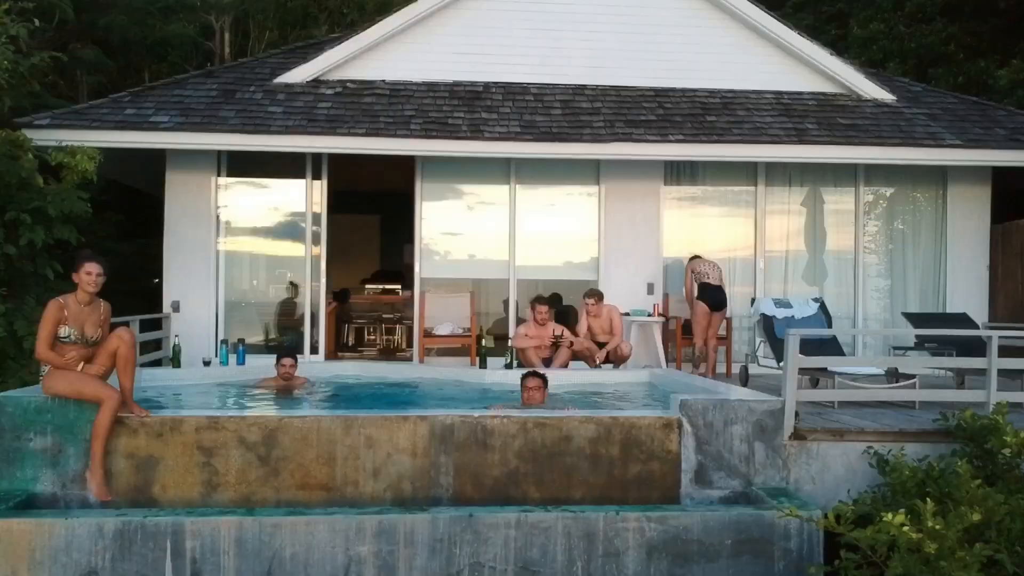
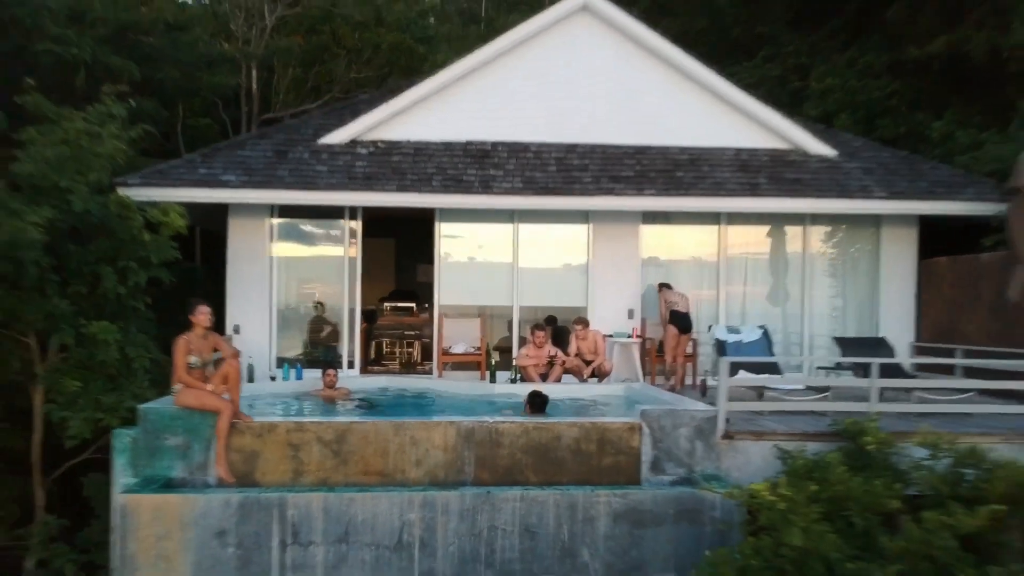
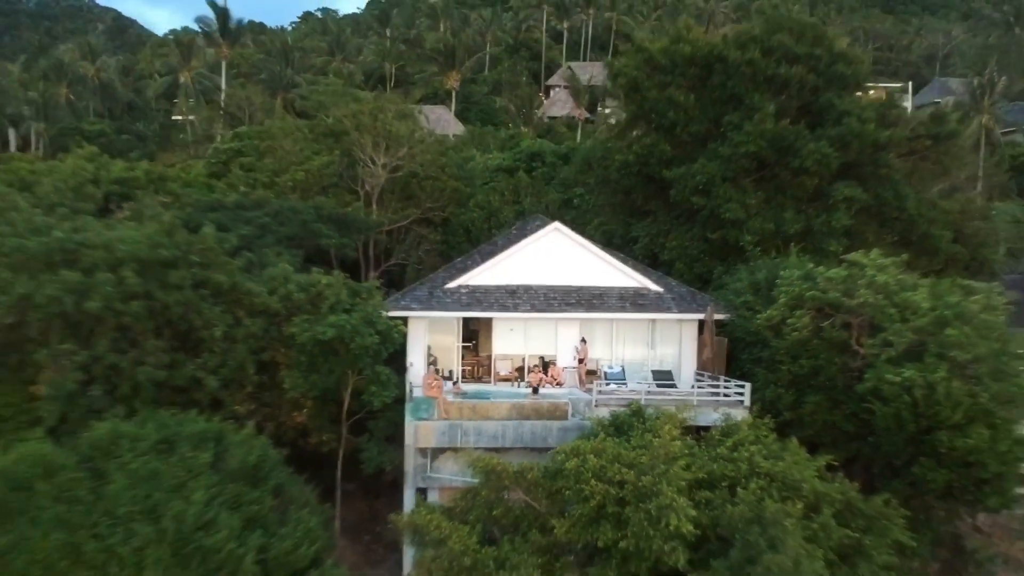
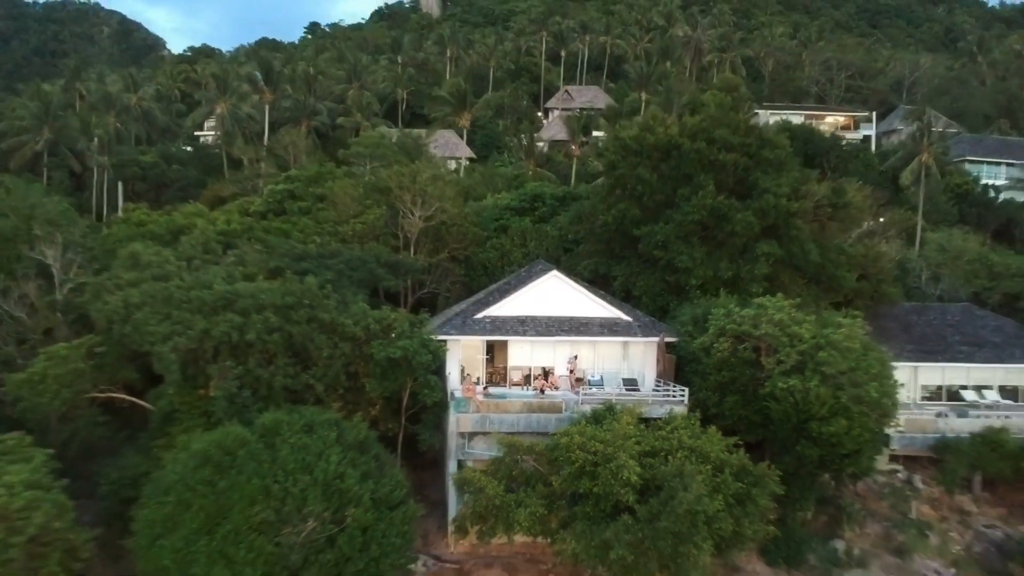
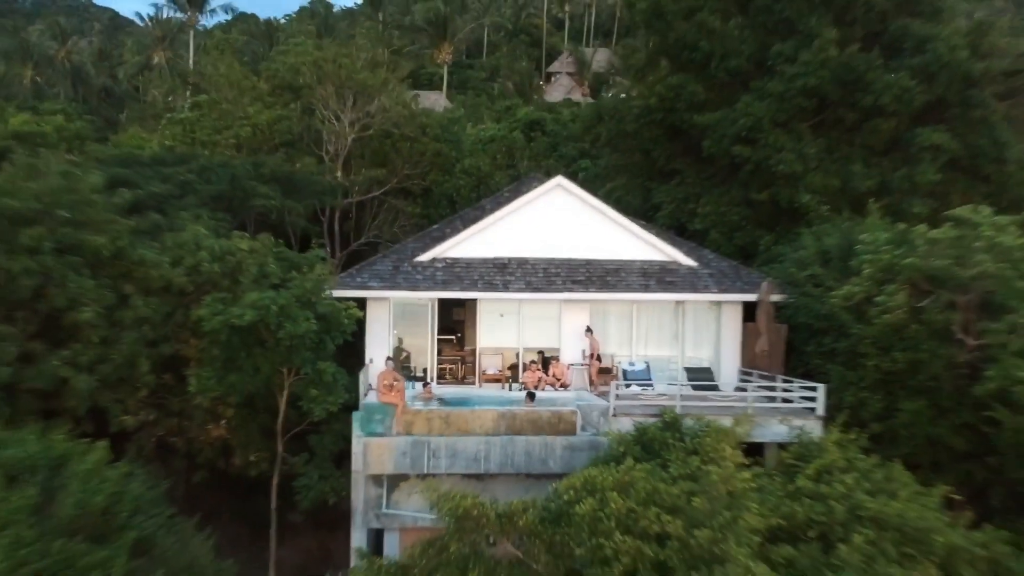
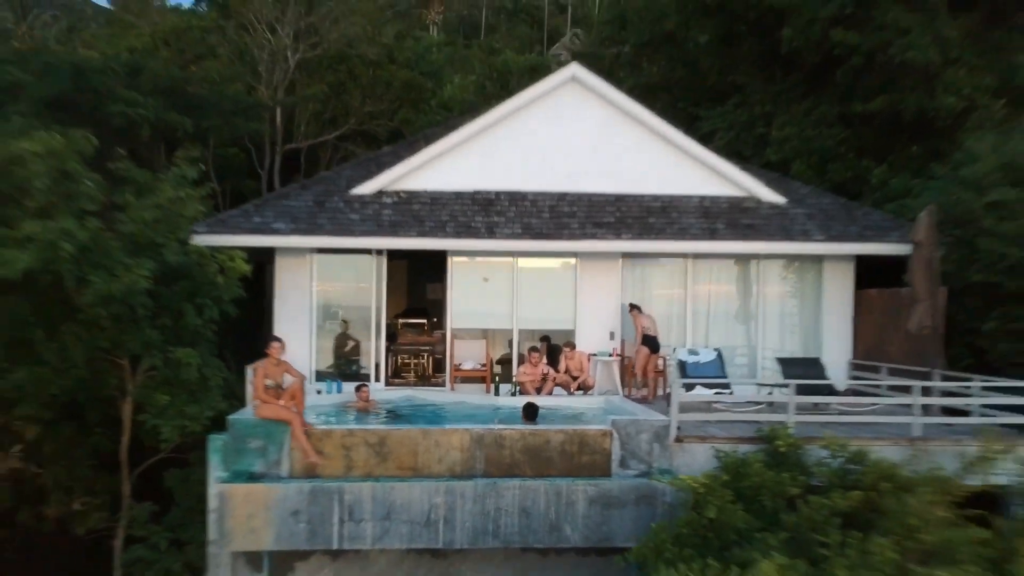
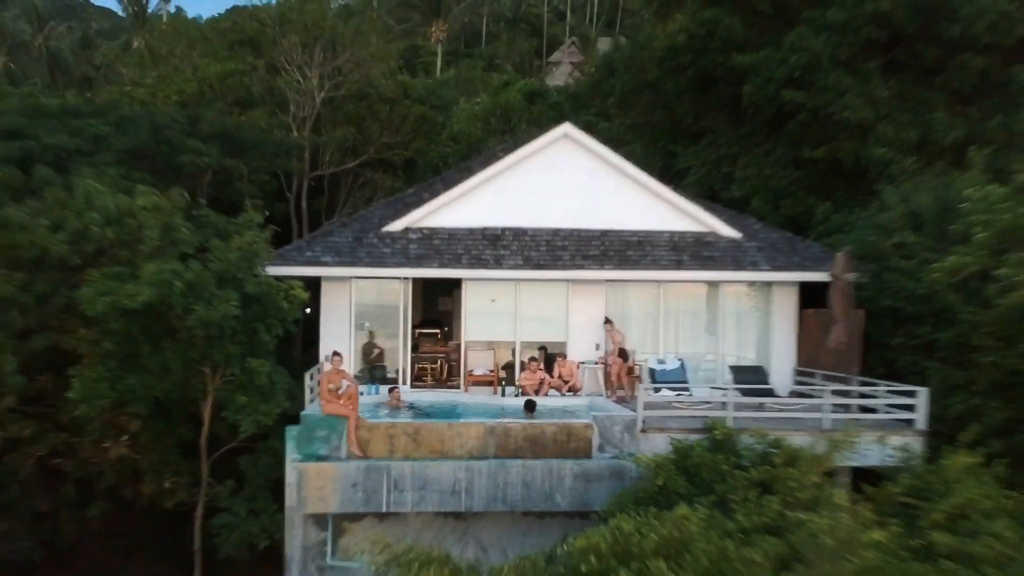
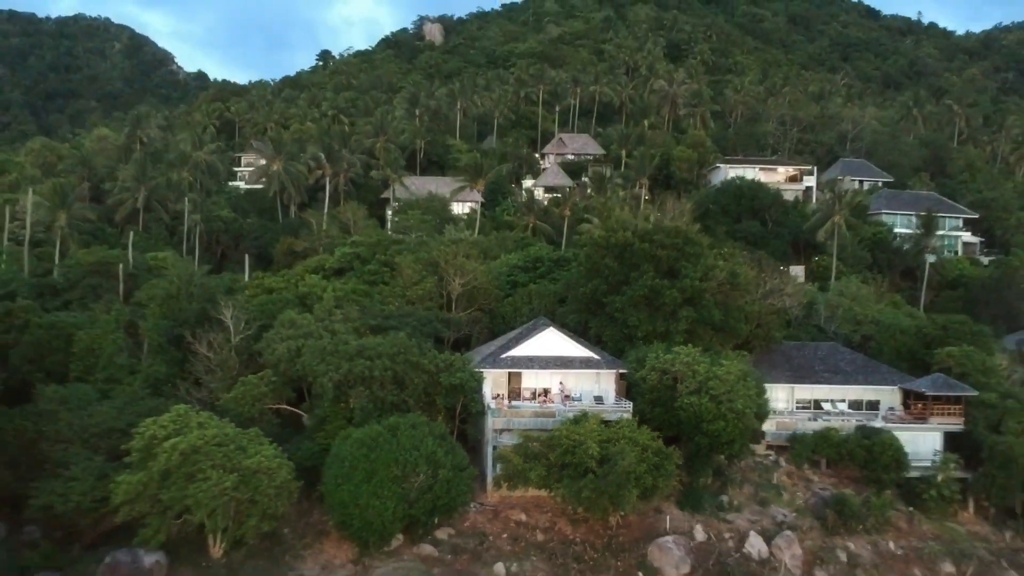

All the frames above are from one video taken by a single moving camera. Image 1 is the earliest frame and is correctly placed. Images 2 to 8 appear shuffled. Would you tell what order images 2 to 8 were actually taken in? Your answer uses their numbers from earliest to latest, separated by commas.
2, 6, 7, 5, 3, 4, 8
